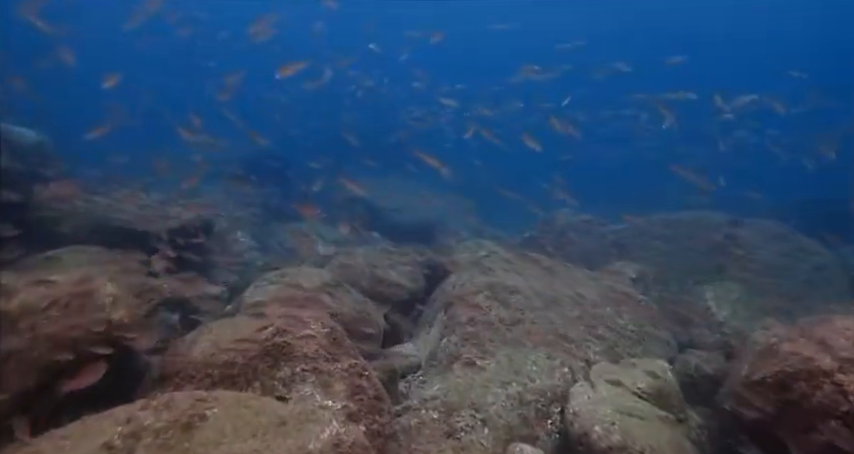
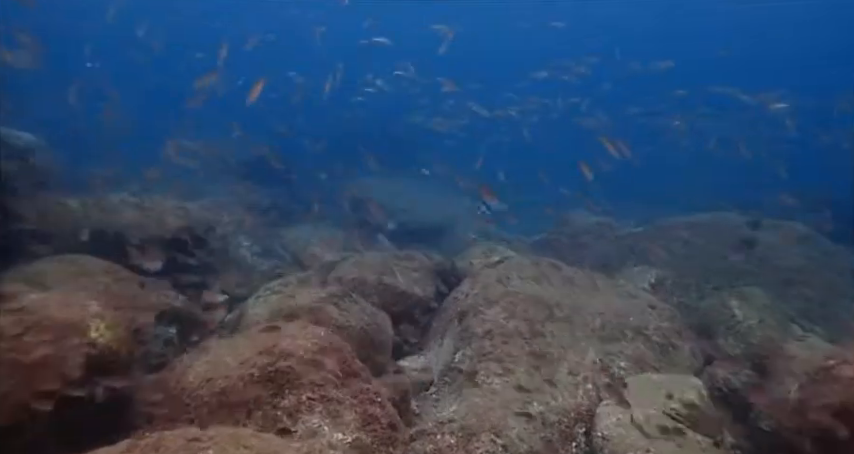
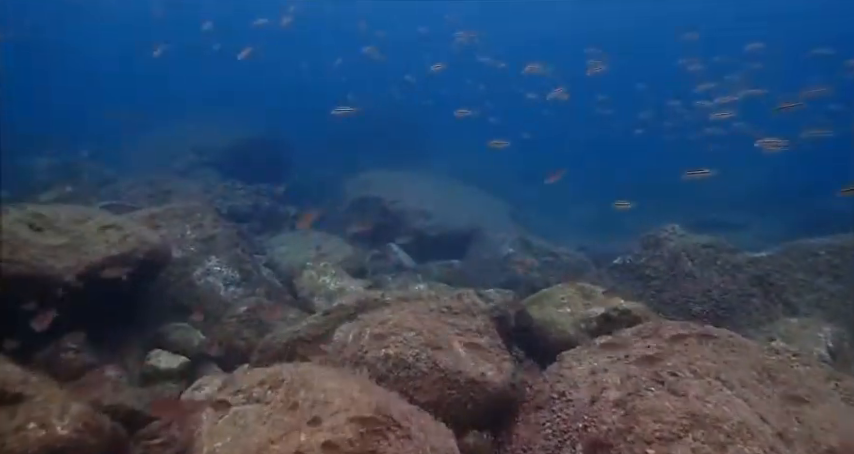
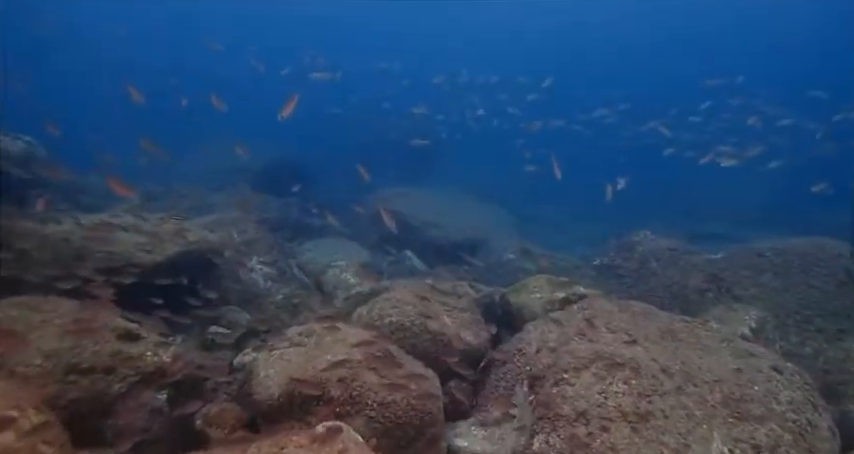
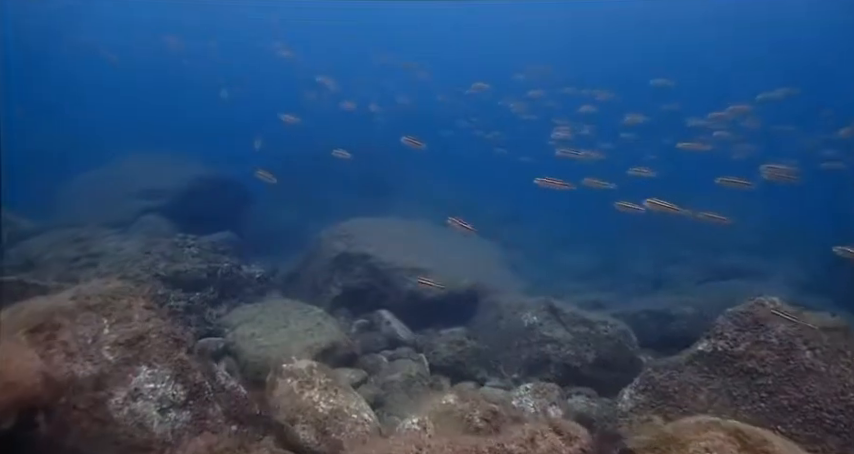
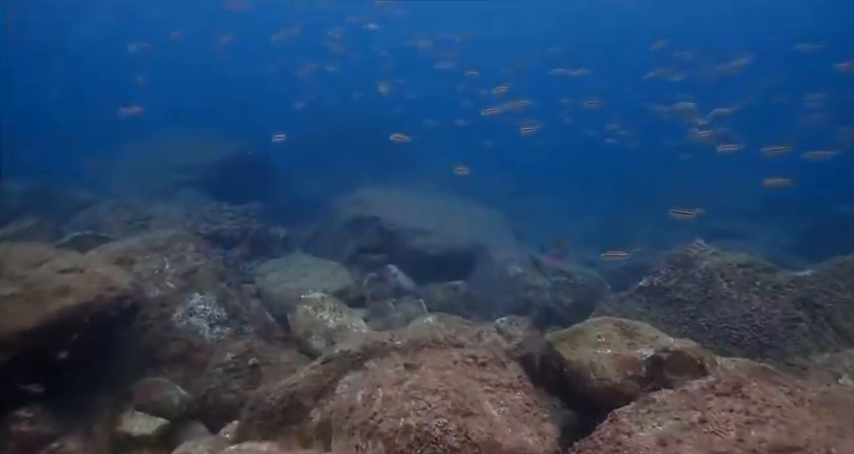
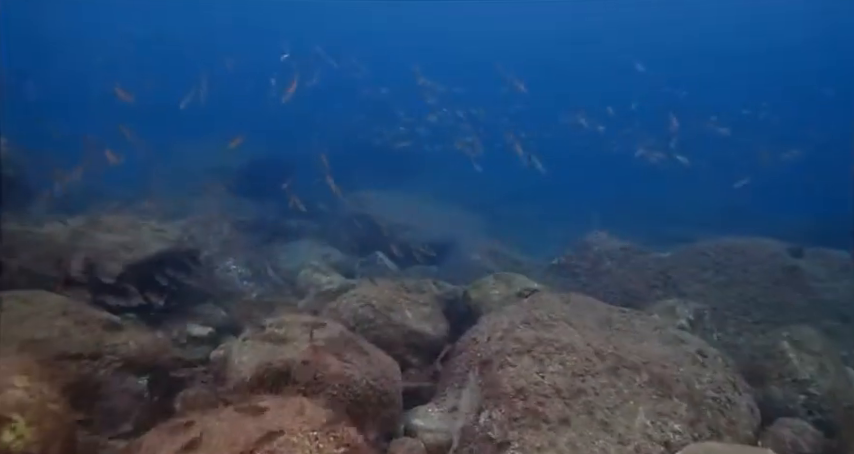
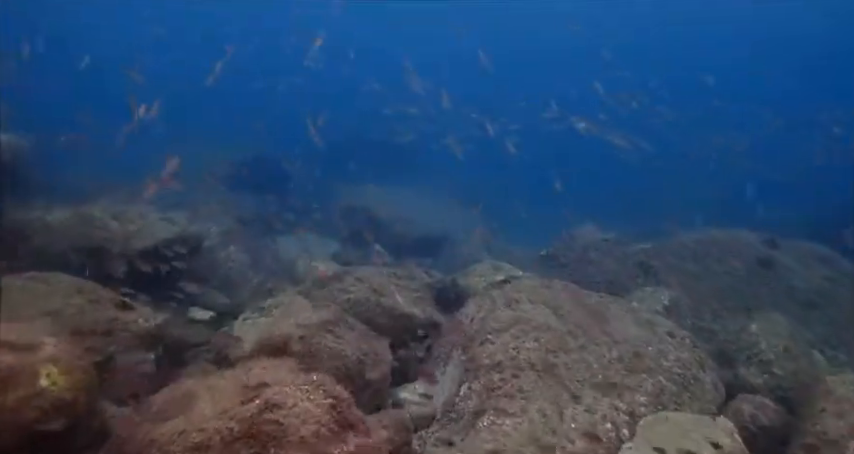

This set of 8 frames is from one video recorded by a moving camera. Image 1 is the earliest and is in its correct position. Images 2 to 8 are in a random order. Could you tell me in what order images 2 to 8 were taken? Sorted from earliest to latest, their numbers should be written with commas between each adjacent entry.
2, 8, 7, 4, 3, 6, 5
